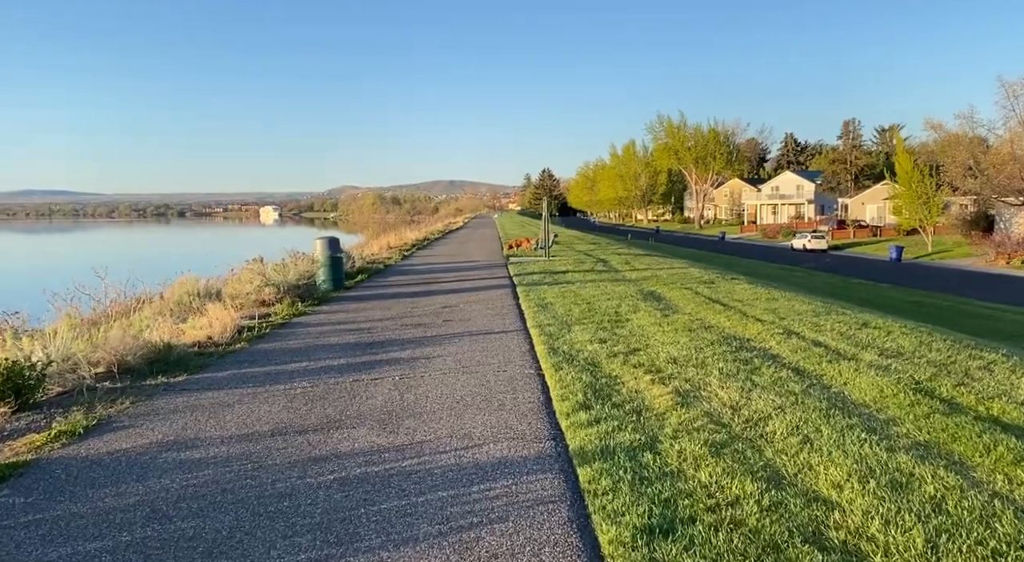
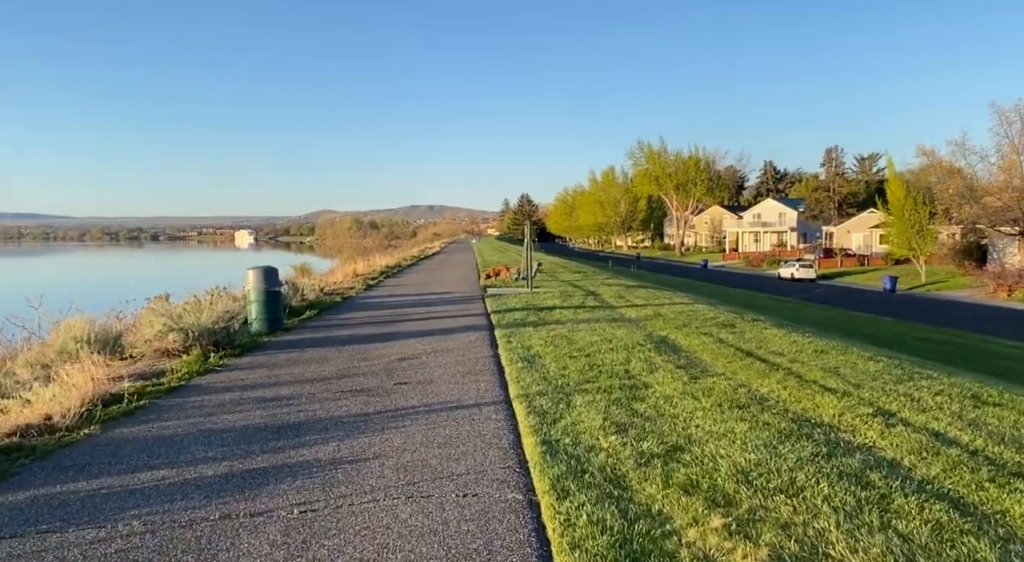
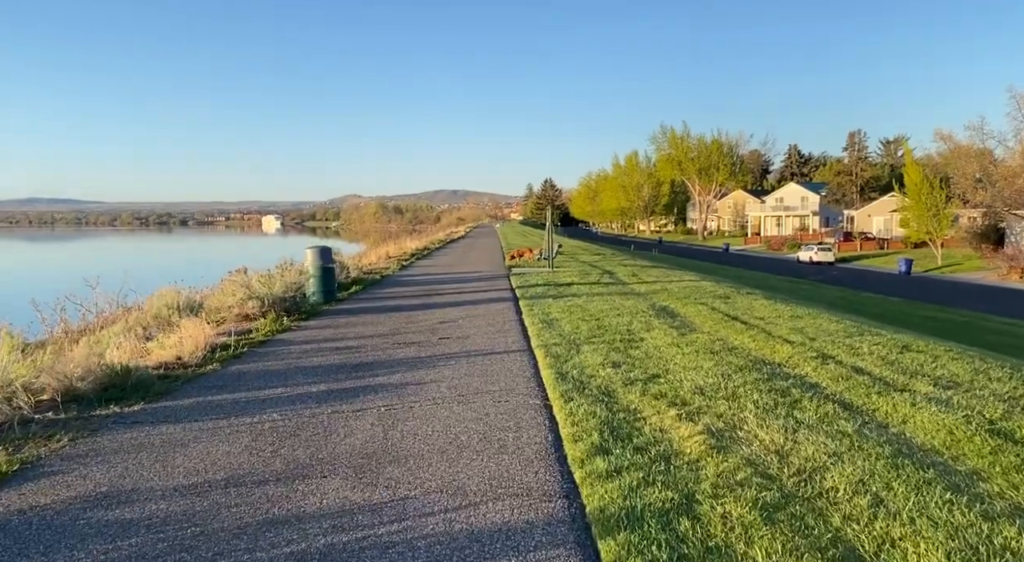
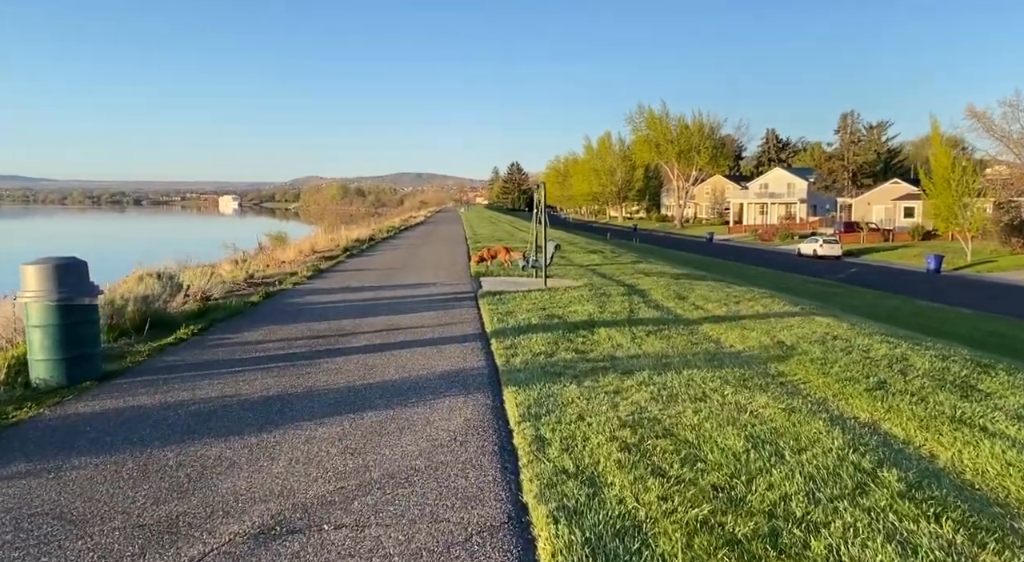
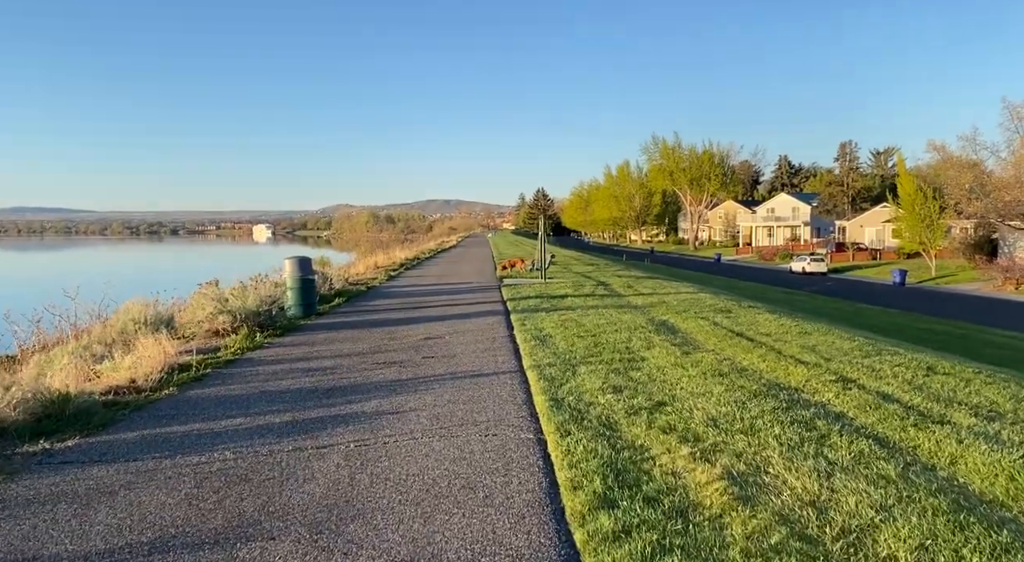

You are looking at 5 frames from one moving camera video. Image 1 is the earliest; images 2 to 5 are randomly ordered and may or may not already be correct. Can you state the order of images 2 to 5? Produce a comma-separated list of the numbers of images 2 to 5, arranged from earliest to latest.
3, 5, 2, 4
